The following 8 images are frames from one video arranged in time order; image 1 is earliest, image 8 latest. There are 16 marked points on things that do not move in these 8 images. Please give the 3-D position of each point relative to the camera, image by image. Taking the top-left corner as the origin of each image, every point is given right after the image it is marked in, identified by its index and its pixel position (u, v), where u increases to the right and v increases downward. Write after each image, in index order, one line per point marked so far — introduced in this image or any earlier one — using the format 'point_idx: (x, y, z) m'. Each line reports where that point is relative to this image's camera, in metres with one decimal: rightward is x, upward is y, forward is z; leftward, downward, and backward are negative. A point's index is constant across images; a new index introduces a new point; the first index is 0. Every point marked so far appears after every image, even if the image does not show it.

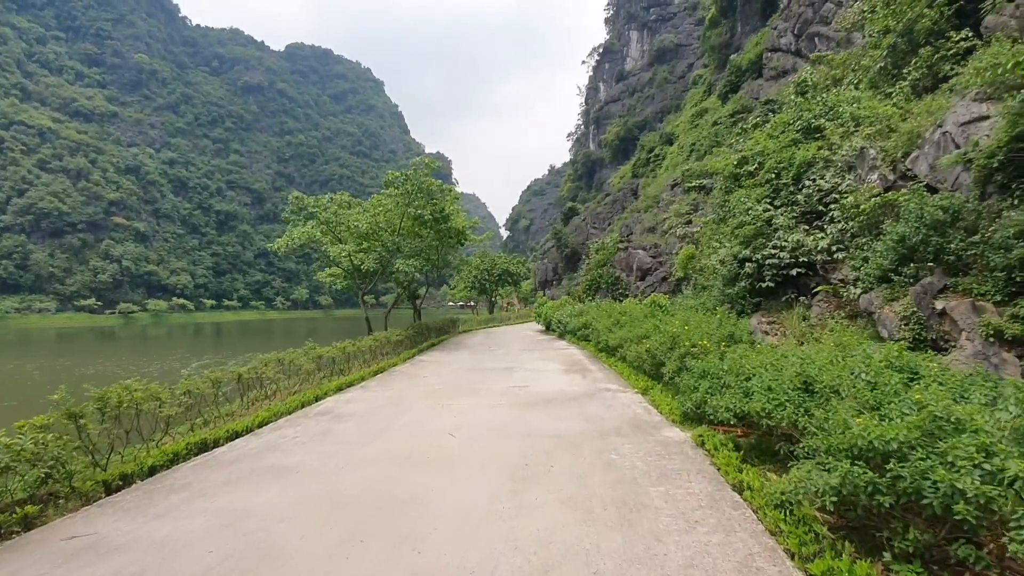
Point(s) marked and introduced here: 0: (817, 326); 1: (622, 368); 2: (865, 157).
0: (+3.9, -0.5, +6.6) m
1: (+1.5, -1.1, +7.1) m
2: (+5.2, +1.9, +7.6) m
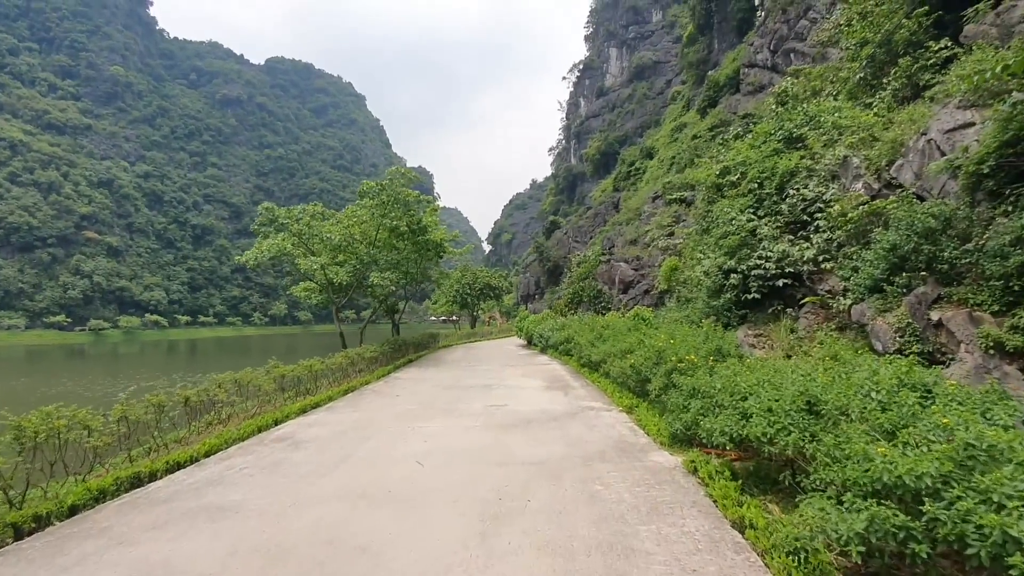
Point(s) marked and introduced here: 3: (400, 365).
0: (+3.6, -0.6, +6.4) m
1: (+1.2, -1.3, +6.8) m
2: (+4.9, +1.8, +7.5) m
3: (-2.4, -1.7, +11.0) m
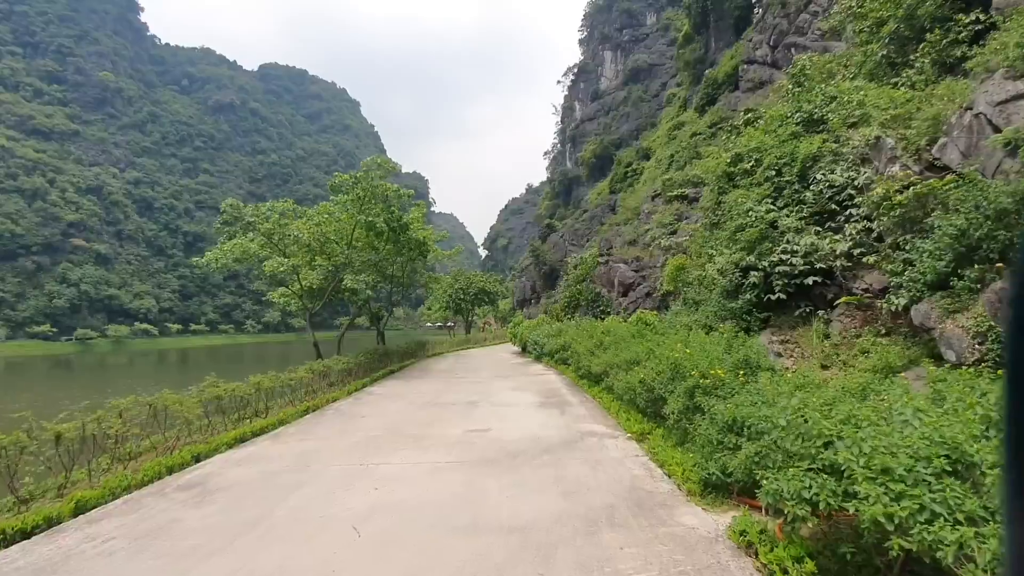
0: (+3.5, -0.6, +5.4) m
1: (+1.1, -1.3, +5.8) m
2: (+4.7, +1.8, +6.6) m
3: (-2.6, -1.7, +10.0) m
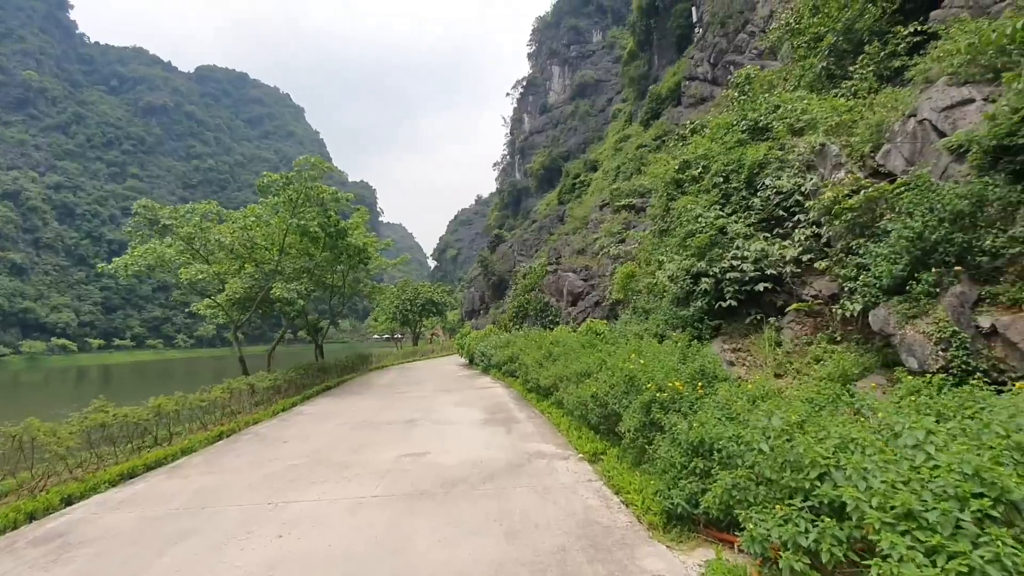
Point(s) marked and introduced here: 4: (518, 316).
0: (+2.9, -0.7, +5.3) m
1: (+0.5, -1.3, +5.4) m
2: (+4.0, +1.7, +6.6) m
3: (-3.5, -1.9, +9.2) m
4: (+0.2, -0.9, +16.3) m
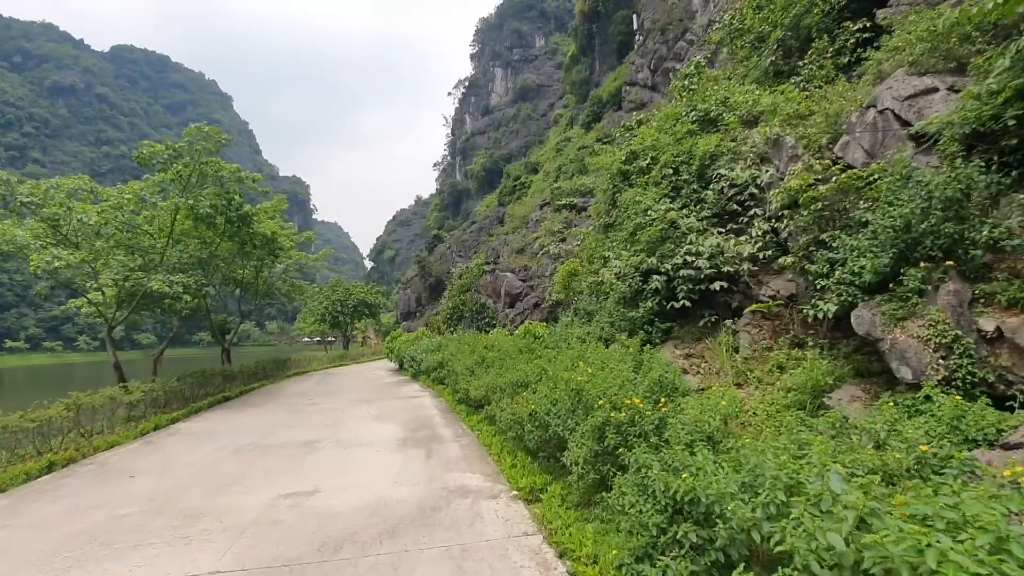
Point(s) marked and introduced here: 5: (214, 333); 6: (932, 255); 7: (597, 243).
0: (+2.2, -0.7, +4.7) m
1: (-0.2, -1.3, +4.5) m
2: (+3.2, +1.7, +6.1) m
3: (-4.6, -1.8, +7.8) m
4: (-1.8, -0.9, +15.3) m
5: (-7.0, -1.1, +12.2) m
6: (+2.8, +0.2, +3.5) m
7: (+1.3, +0.7, +7.9) m
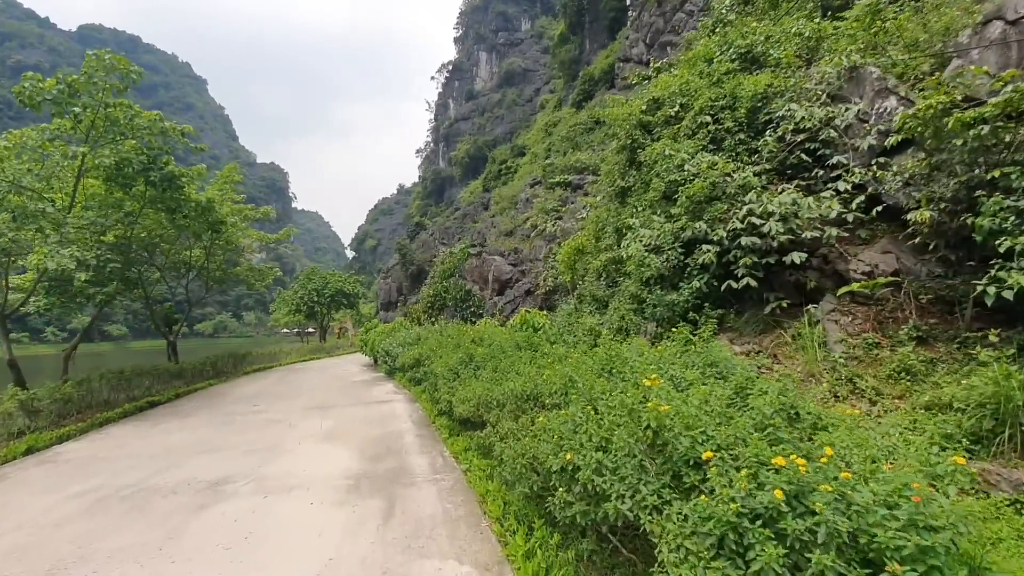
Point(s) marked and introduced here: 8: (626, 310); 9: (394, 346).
0: (+2.2, -0.5, +3.3) m
1: (-0.2, -1.1, +3.0) m
2: (+3.2, +1.9, +4.7) m
3: (-4.7, -1.5, +6.2) m
4: (-2.1, -0.5, +13.7) m
5: (-7.2, -0.7, +10.5) m
6: (+2.9, +0.4, +2.0) m
7: (+1.2, +0.9, +6.5) m
8: (+1.1, -0.2, +5.0) m
9: (-2.3, -1.1, +9.9) m
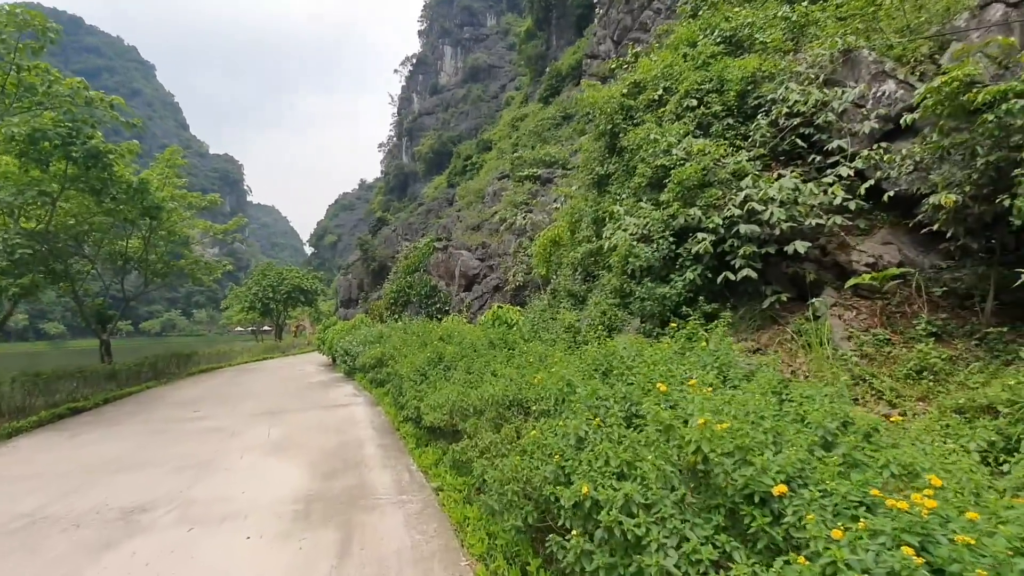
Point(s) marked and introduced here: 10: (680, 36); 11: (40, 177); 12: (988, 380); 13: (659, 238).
0: (+2.1, -0.4, +3.0) m
1: (-0.3, -1.0, +2.6) m
2: (+3.0, +1.9, +4.5) m
3: (-5.0, -1.4, +5.4) m
4: (-2.9, -0.4, +13.1) m
5: (-7.8, -0.6, +9.5) m
6: (+2.9, +0.4, +1.8) m
7: (+0.9, +1.0, +6.1) m
8: (+0.9, -0.1, +4.6) m
9: (-2.8, -1.0, +9.3) m
10: (+2.1, +3.2, +6.5) m
11: (-5.5, +1.2, +6.1) m
12: (+2.4, -0.4, +2.6) m
13: (+1.2, +0.4, +4.3) m
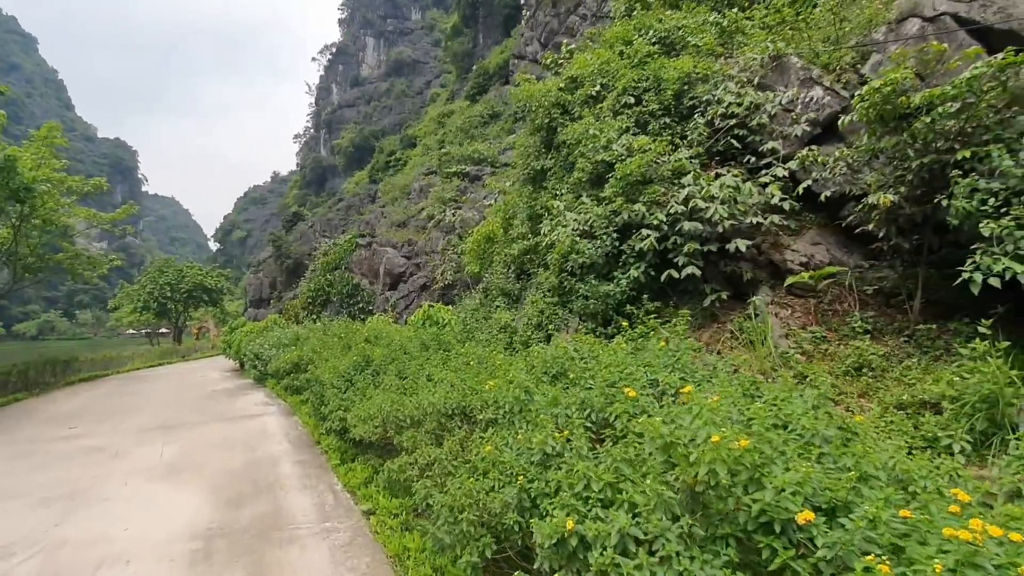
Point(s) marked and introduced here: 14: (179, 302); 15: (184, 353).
0: (+1.8, -0.4, +3.0) m
1: (-0.5, -1.0, +2.2) m
2: (+2.4, +2.0, +4.6) m
3: (-5.6, -1.4, +4.4) m
4: (-4.7, -0.4, +12.3) m
5: (-9.0, -0.5, +8.0) m
6: (+2.7, +0.4, +1.9) m
7: (+0.1, +1.0, +5.9) m
8: (+0.3, -0.1, +4.5) m
9: (-4.0, -1.0, +8.5) m
10: (+1.3, +3.2, +6.5) m
11: (-6.2, +1.3, +5.0) m
12: (+2.1, -0.4, +2.7) m
13: (+0.7, +0.4, +4.1) m
14: (-13.0, -0.4, +20.0) m
15: (-11.0, -2.1, +17.3) m
